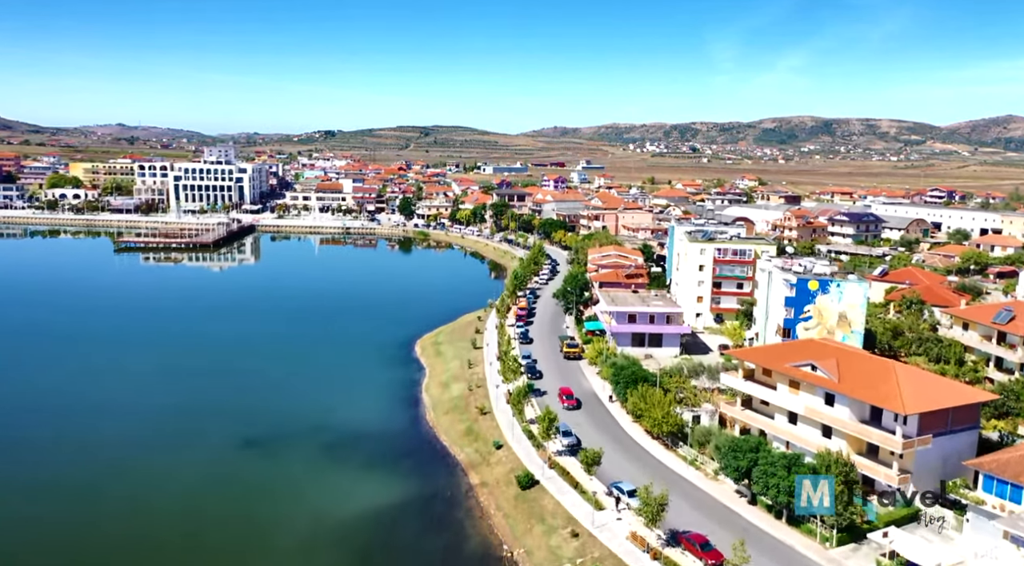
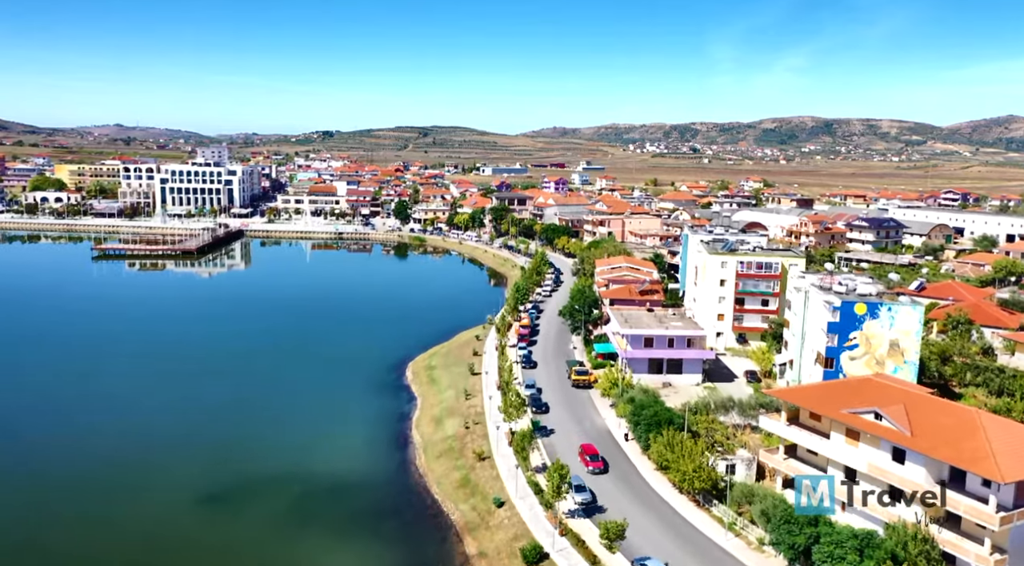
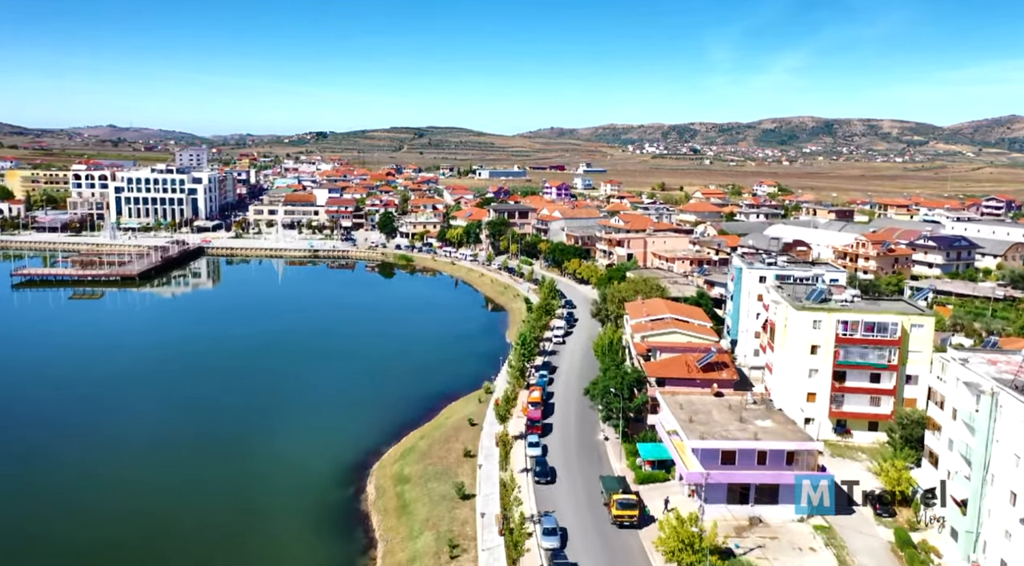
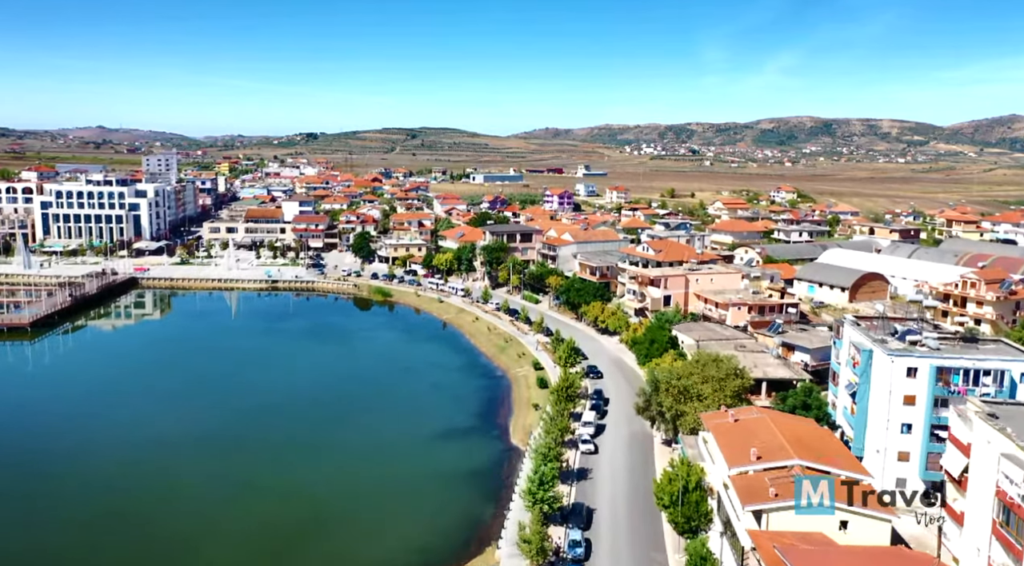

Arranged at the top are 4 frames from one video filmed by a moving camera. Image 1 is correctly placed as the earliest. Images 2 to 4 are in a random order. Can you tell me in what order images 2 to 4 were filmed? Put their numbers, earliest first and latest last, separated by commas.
2, 3, 4
